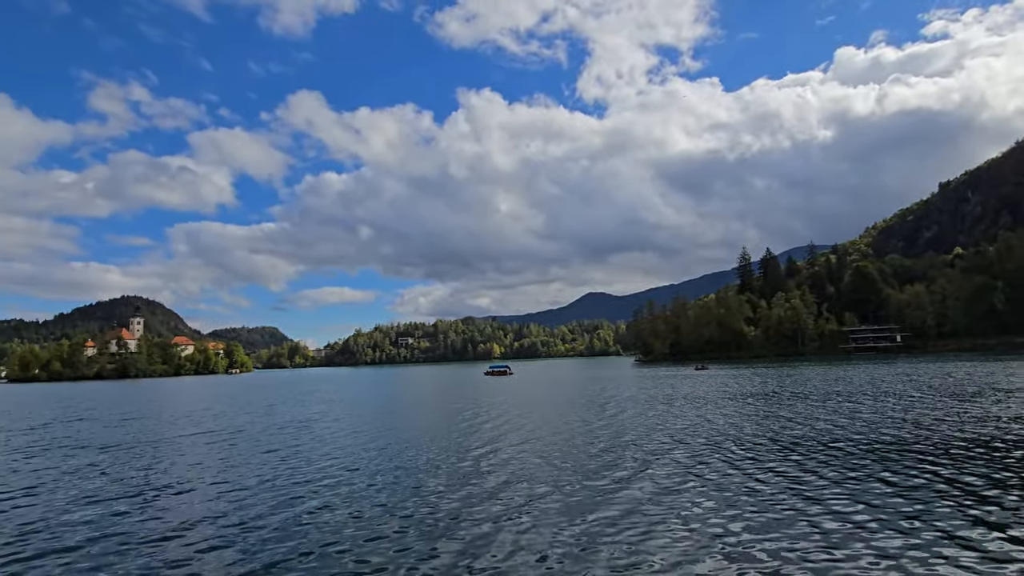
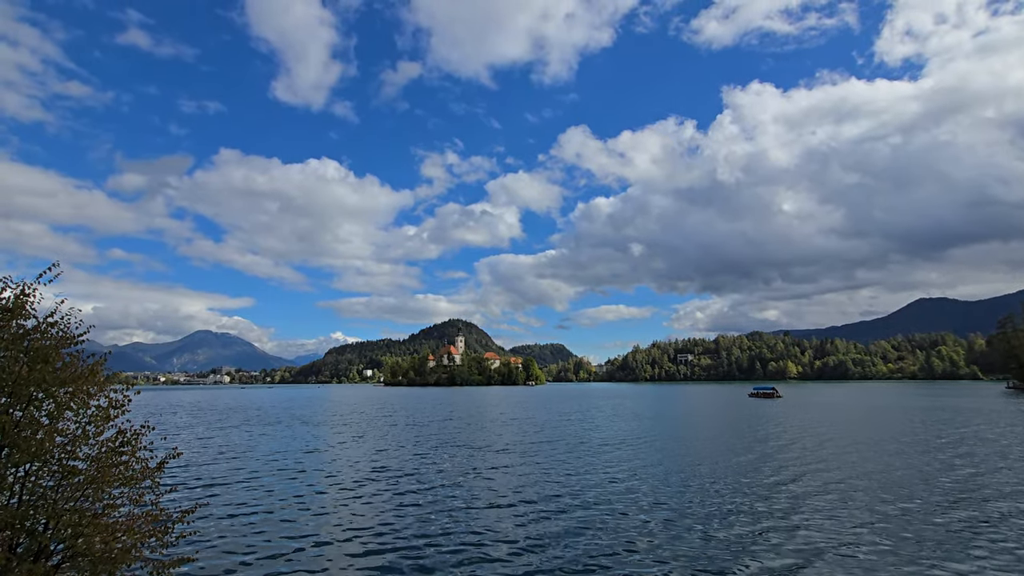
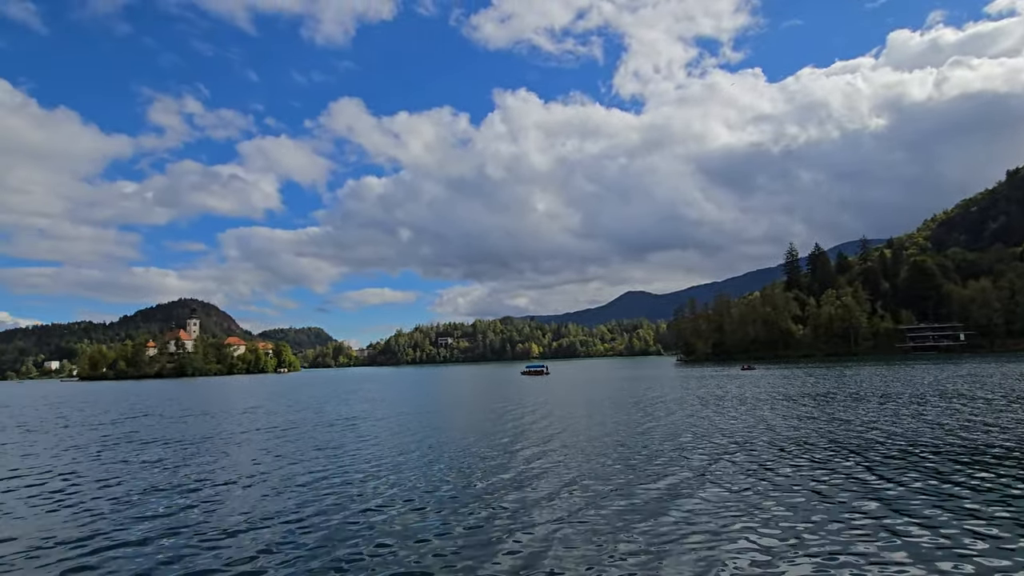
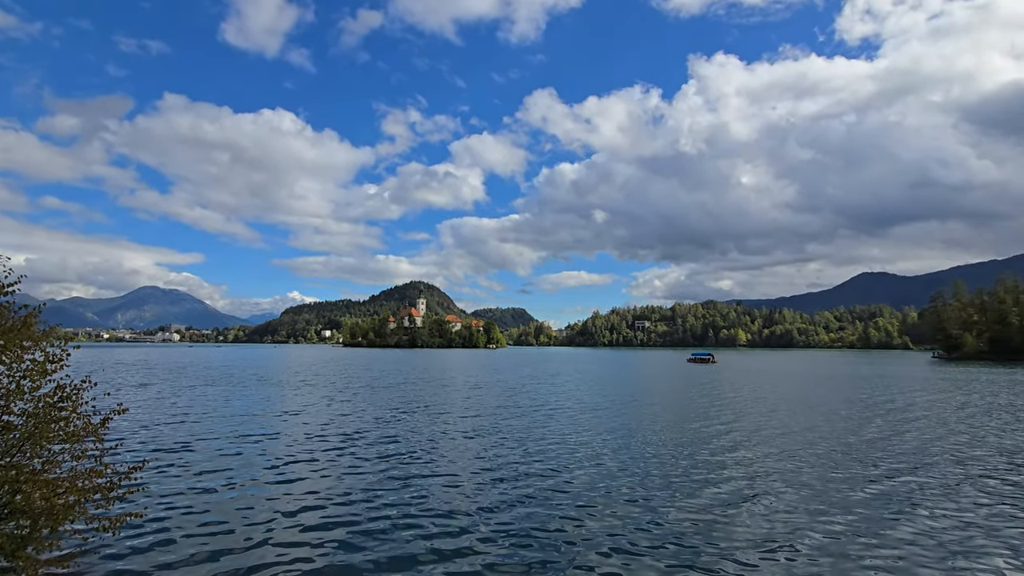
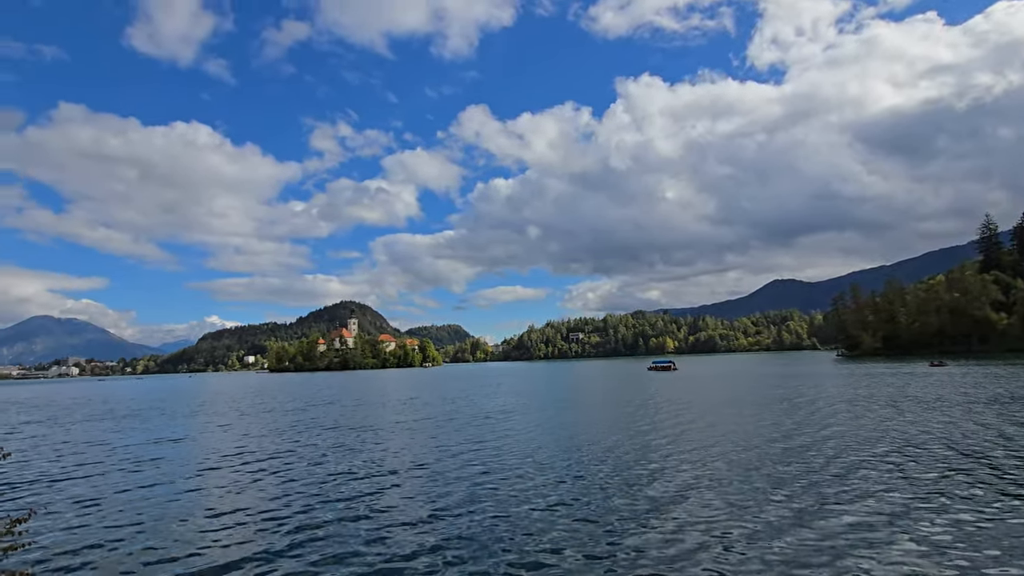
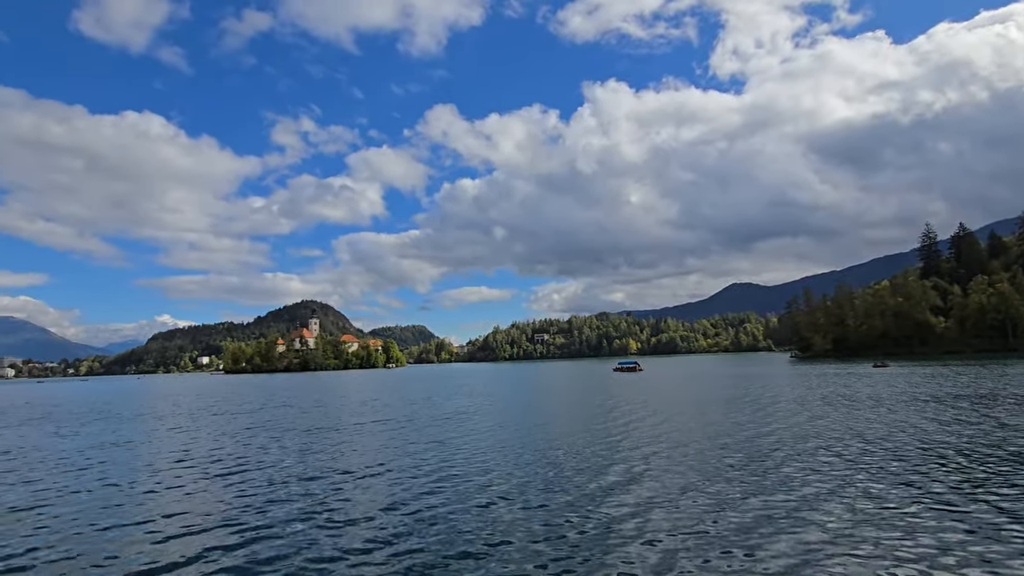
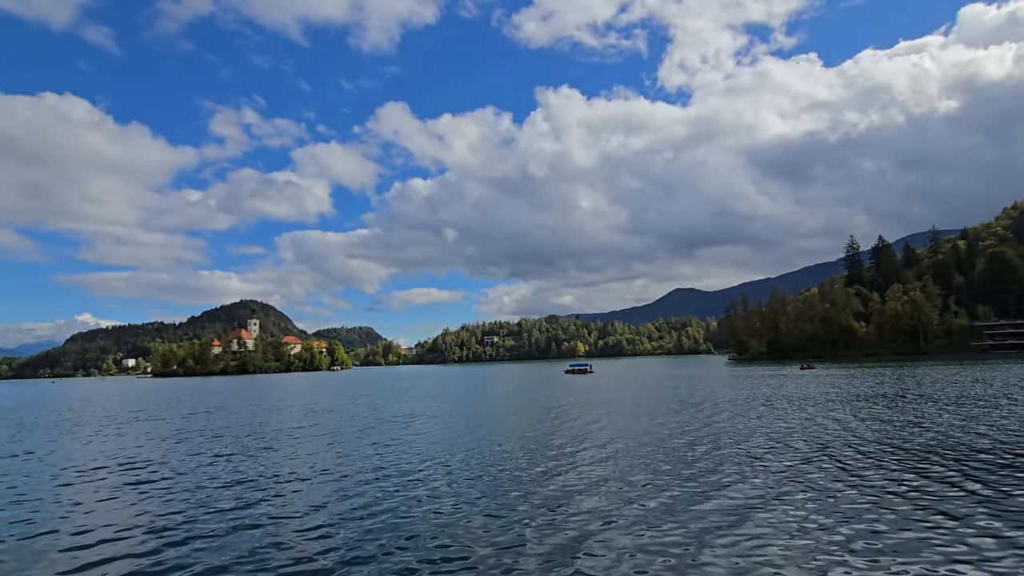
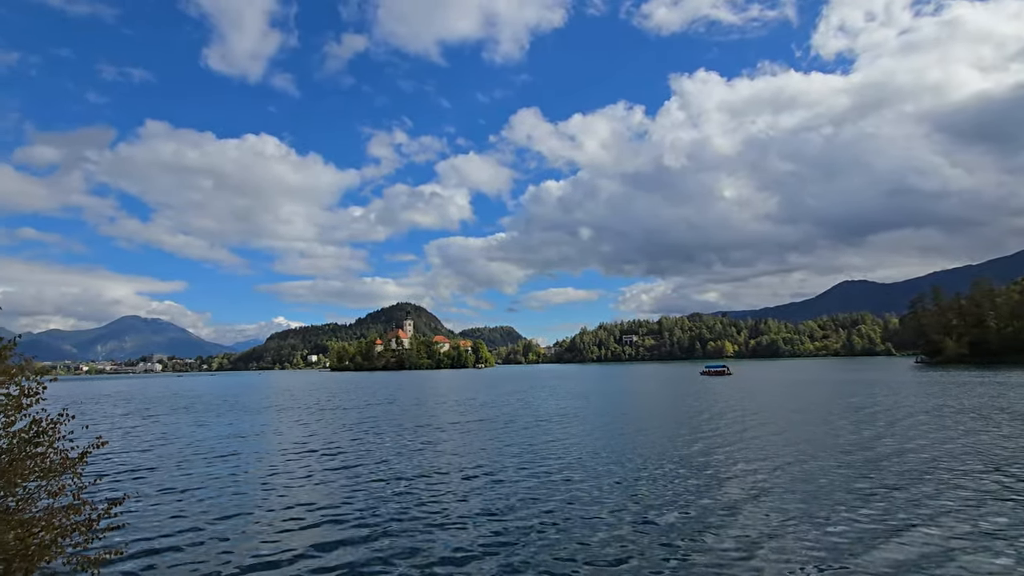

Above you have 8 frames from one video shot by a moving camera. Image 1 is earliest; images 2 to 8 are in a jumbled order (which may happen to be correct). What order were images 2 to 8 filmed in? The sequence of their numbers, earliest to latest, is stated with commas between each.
3, 7, 6, 5, 8, 2, 4
